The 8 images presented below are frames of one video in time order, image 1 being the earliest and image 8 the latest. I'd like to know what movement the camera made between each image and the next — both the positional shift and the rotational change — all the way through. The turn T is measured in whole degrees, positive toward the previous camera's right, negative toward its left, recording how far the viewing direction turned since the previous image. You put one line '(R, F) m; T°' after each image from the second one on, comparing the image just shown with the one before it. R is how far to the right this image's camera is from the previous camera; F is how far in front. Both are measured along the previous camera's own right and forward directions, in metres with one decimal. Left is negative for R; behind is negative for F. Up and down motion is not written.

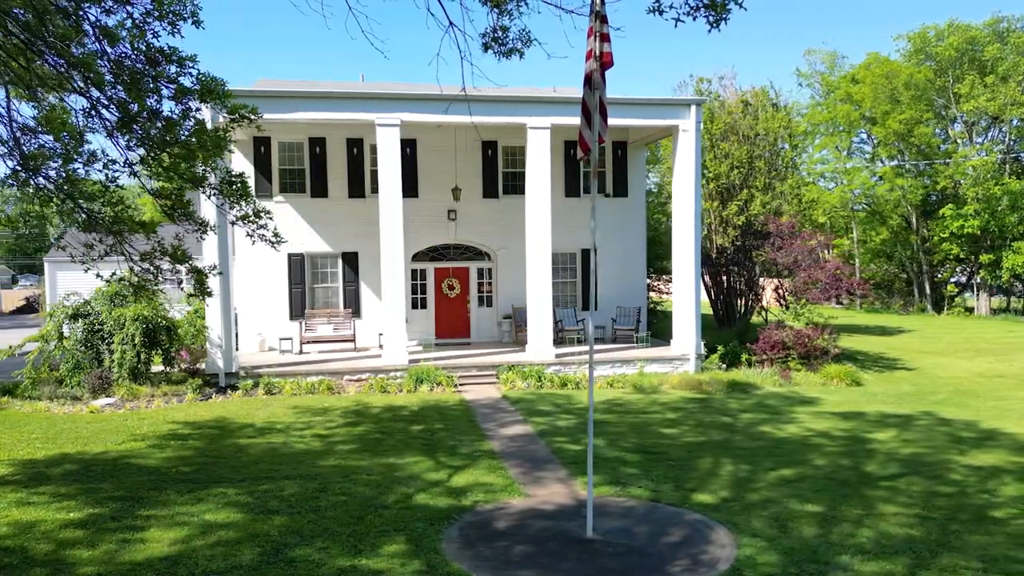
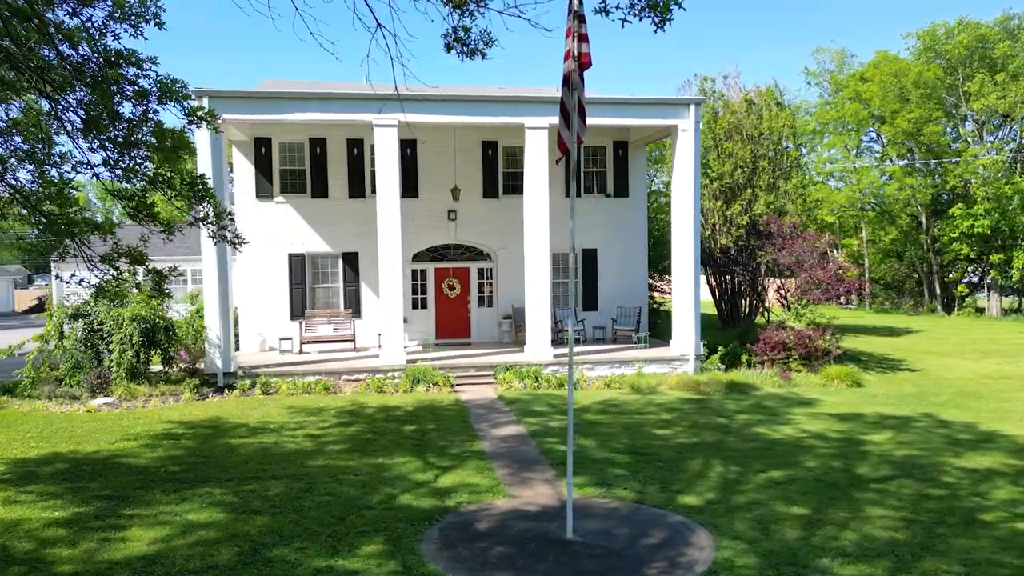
(+0.3, 0.0) m; -1°
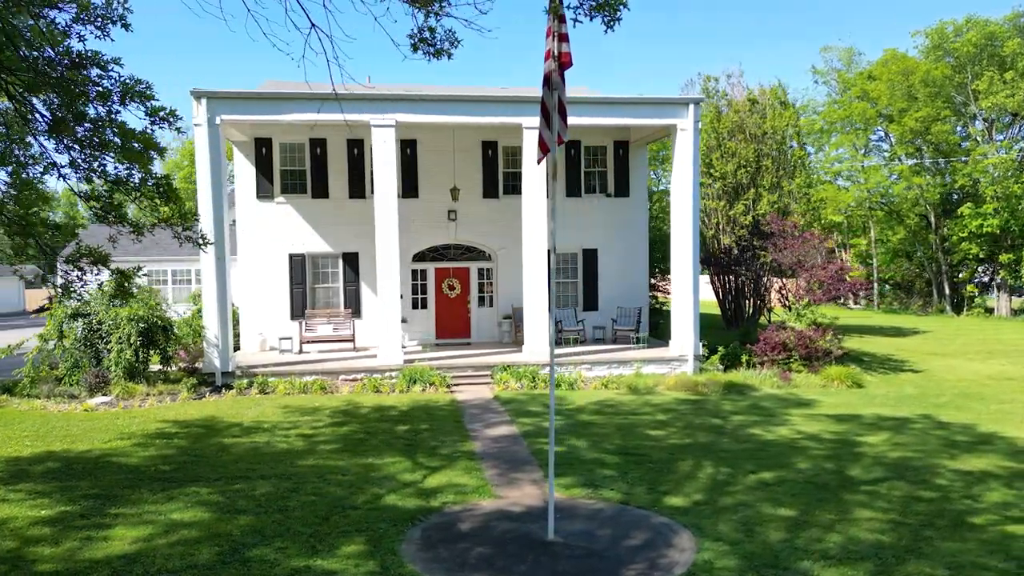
(+0.2, 0.0) m; -1°
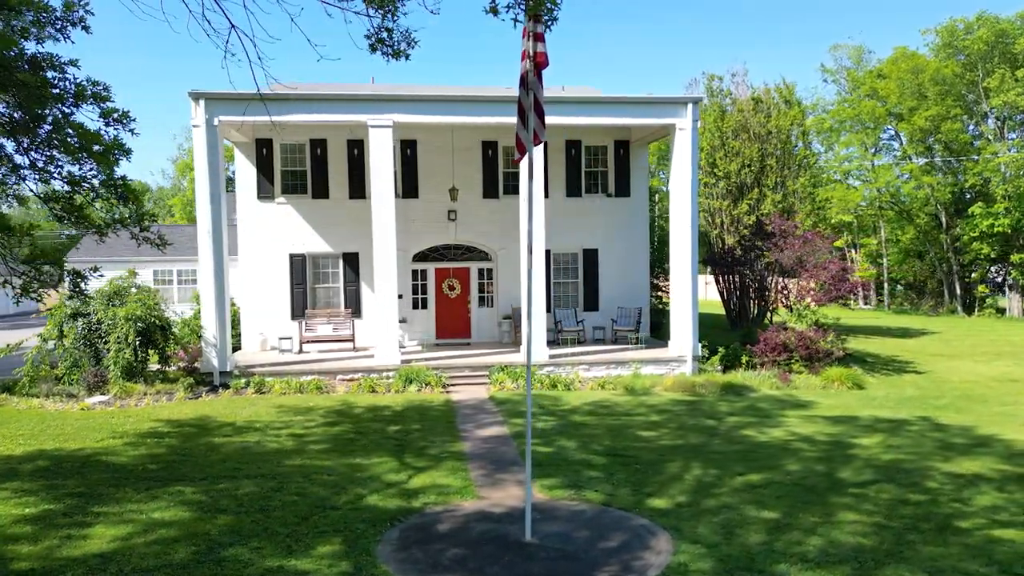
(+0.3, 0.0) m; -1°
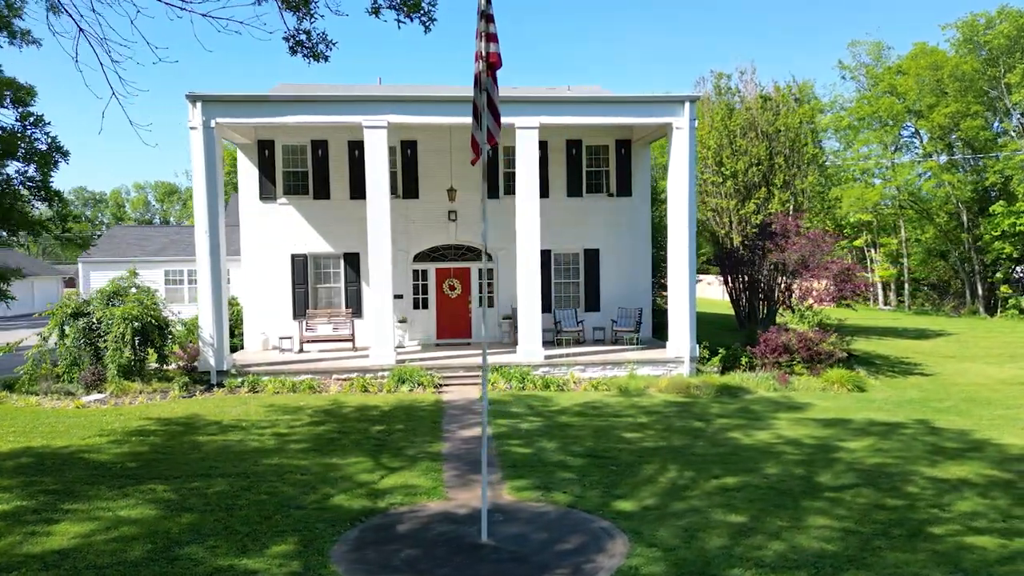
(+0.6, 0.0) m; -2°
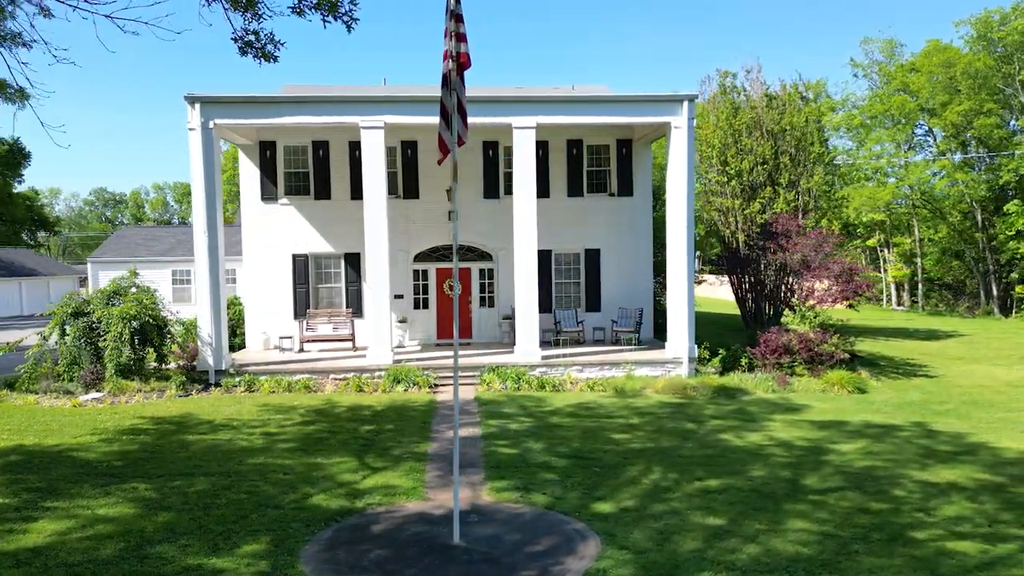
(+0.4, 0.0) m; -1°
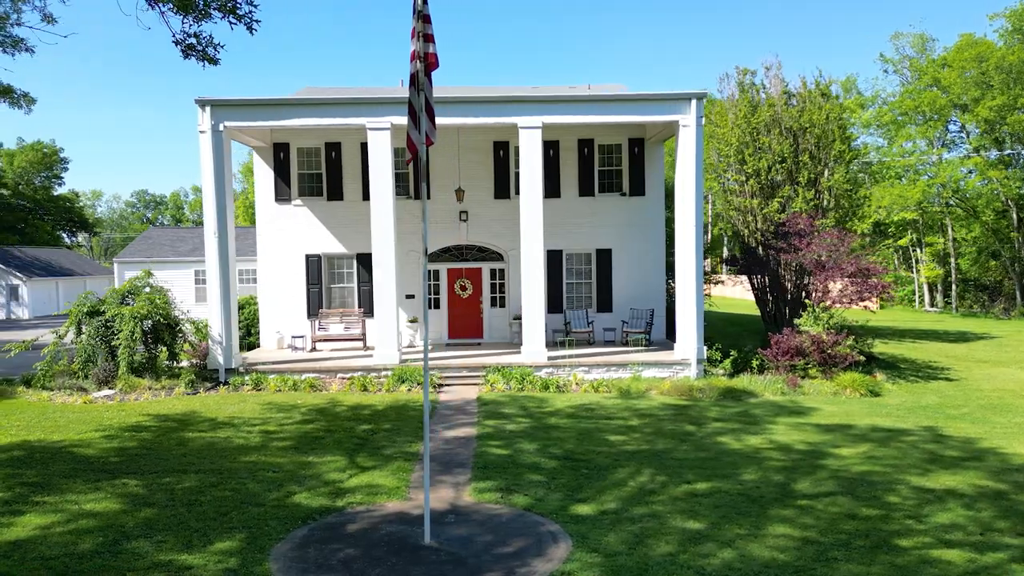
(+0.5, 0.0) m; -2°
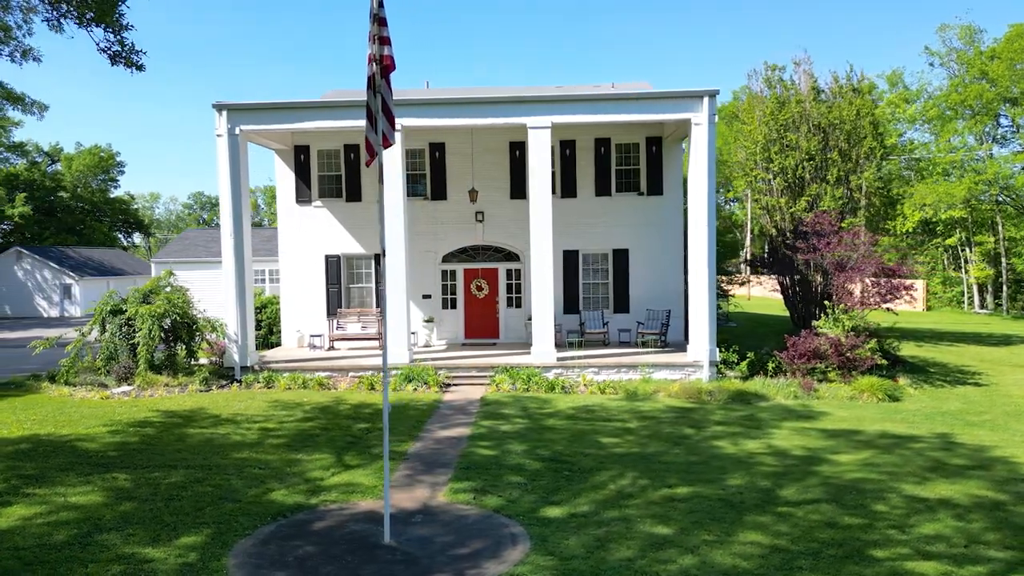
(+0.7, 0.0) m; -4°
